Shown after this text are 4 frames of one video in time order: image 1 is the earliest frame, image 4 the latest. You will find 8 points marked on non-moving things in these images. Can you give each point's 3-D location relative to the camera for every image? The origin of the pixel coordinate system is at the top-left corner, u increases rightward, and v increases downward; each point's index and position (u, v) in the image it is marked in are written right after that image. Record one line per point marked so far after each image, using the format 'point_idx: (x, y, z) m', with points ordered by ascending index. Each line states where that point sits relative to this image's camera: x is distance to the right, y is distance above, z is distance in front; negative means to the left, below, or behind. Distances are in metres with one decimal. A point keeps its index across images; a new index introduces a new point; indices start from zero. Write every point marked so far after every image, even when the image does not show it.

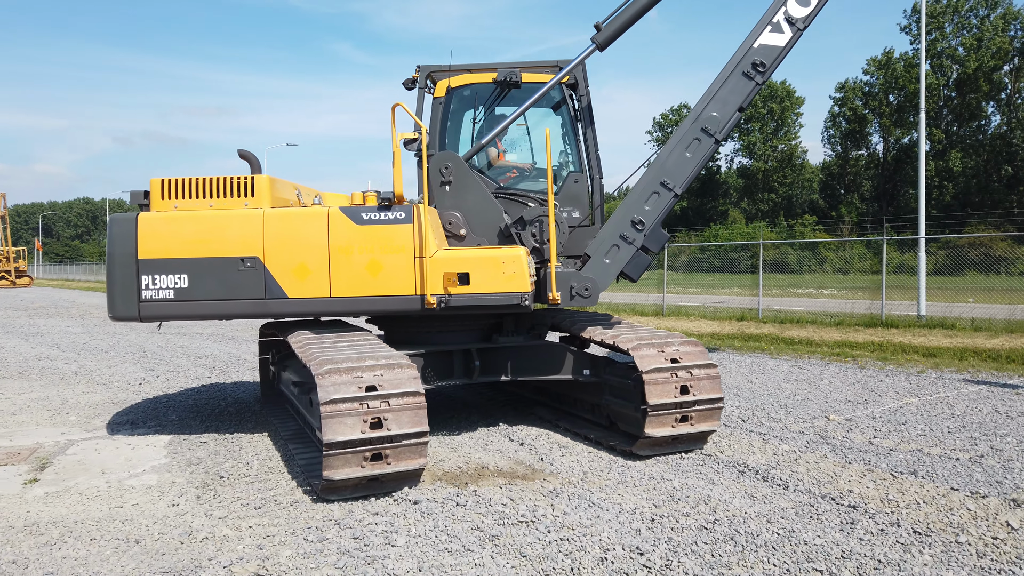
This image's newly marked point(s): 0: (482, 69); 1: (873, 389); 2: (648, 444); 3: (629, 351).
0: (-0.3, +1.9, +6.6) m
1: (+3.5, -0.9, +7.5) m
2: (+0.9, -1.0, +5.0) m
3: (+0.8, -0.4, +5.1) m
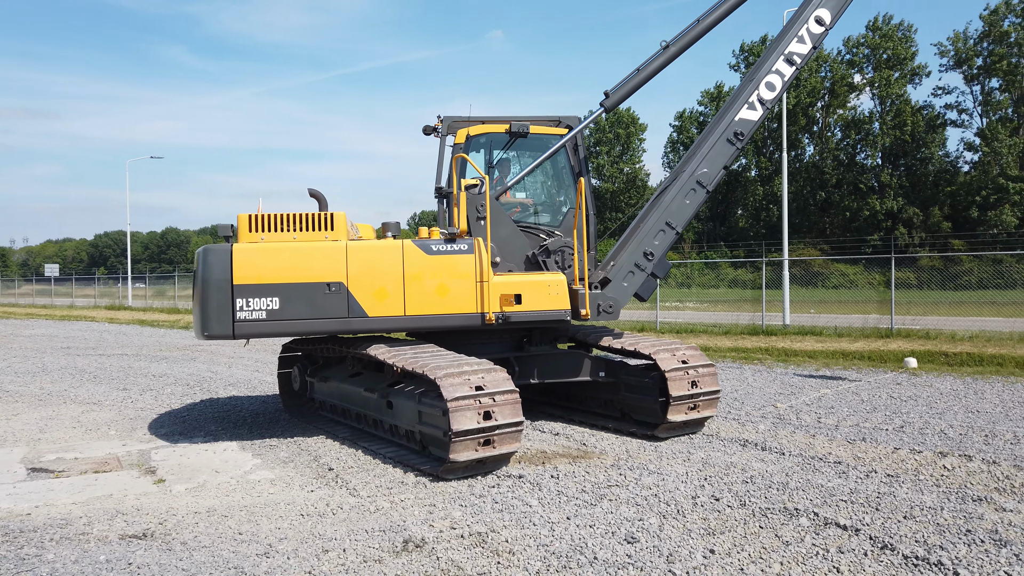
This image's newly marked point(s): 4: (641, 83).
0: (-0.2, +1.7, +7.7) m
1: (+3.4, -1.1, +9.3) m
2: (+1.3, -1.2, +6.4) m
3: (+1.2, -0.6, +6.5) m
4: (+1.2, +1.9, +7.3) m
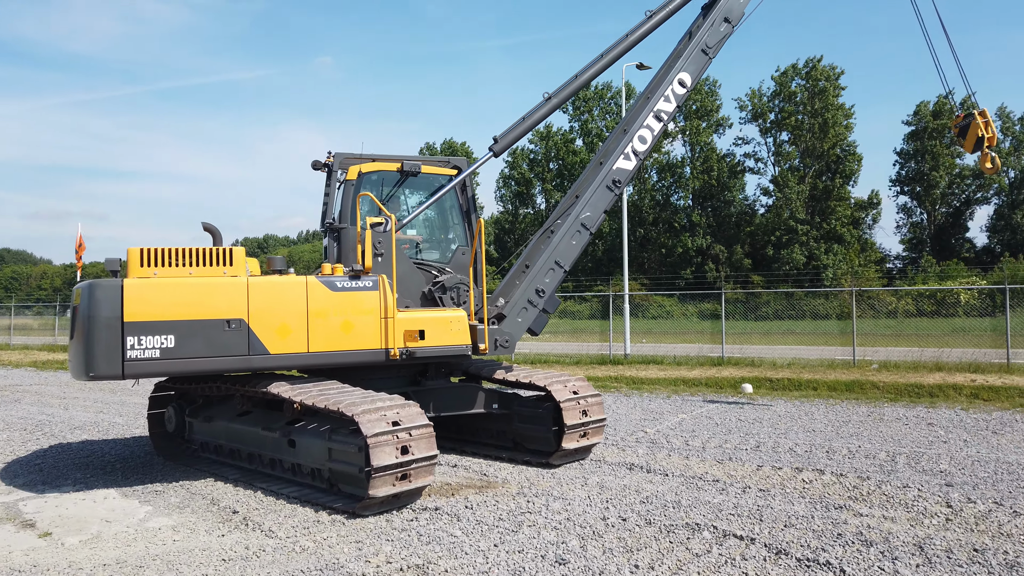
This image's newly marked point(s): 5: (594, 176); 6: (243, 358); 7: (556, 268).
0: (-1.3, +1.3, +7.9) m
1: (+1.8, -1.6, +10.1) m
2: (+0.4, -1.5, +6.8) m
3: (+0.3, -0.9, +6.9) m
4: (+0.2, +1.6, +7.8) m
5: (+0.8, +1.1, +7.8) m
6: (-2.1, -0.5, +6.0) m
7: (+0.4, +0.2, +7.5) m
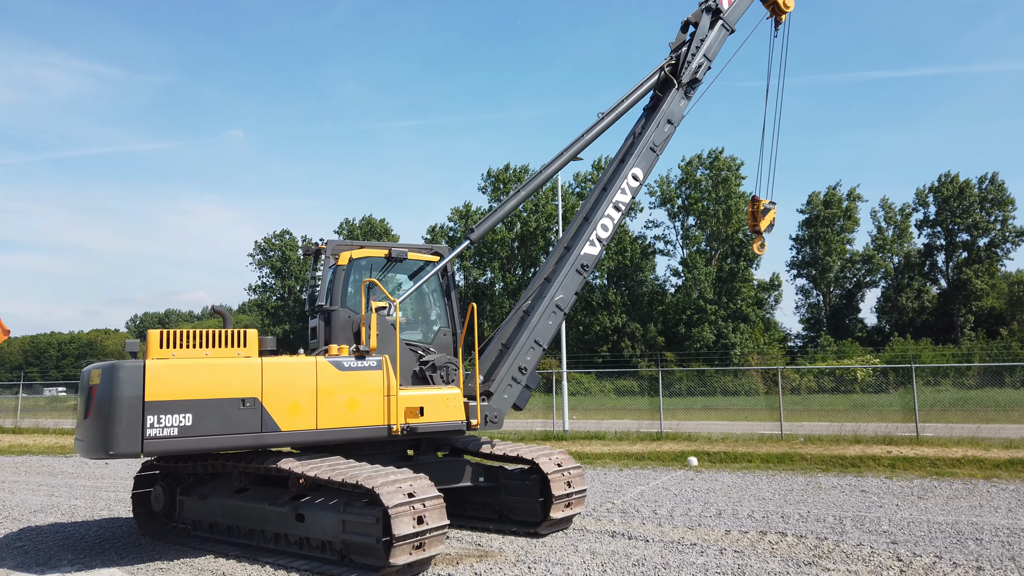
0: (-1.5, +0.5, +8.4) m
1: (+1.4, -2.7, +10.7) m
2: (+0.3, -2.2, +7.3) m
3: (+0.2, -1.7, +7.4) m
4: (-0.1, +0.7, +8.6) m
5: (+0.6, +0.3, +8.6) m
6: (-2.1, -1.2, +6.3) m
7: (+0.2, -0.6, +8.1) m
